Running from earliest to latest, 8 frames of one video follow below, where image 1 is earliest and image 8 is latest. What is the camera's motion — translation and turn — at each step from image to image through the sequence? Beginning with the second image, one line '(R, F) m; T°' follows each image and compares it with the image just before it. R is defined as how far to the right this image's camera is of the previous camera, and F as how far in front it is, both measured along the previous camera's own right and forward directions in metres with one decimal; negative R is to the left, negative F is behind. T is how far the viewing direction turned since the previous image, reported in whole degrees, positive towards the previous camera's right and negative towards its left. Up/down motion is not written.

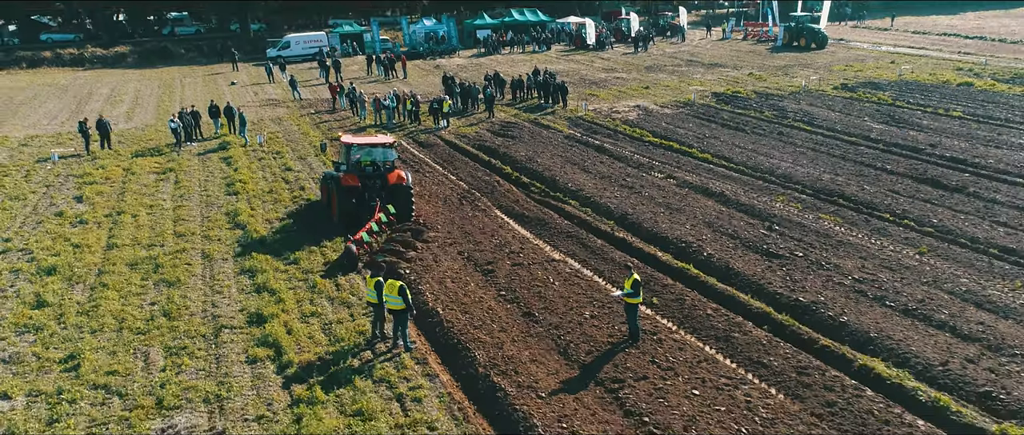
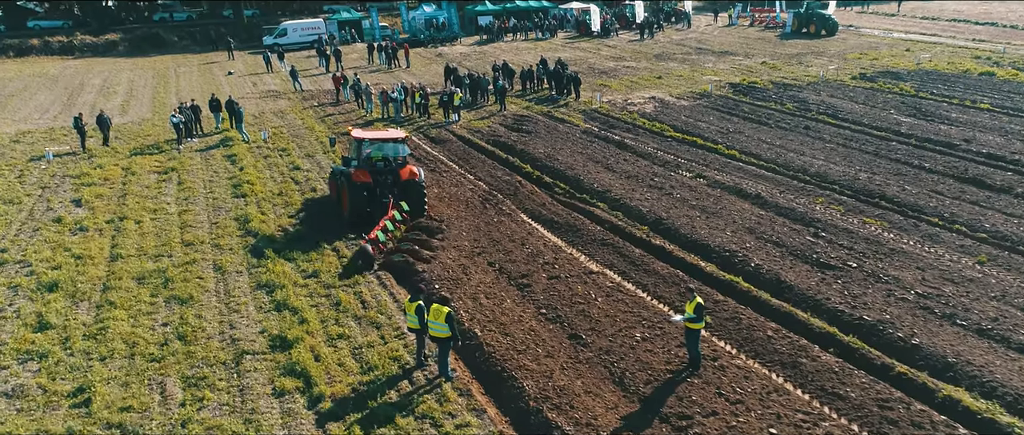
(-0.7, +0.9) m; +1°
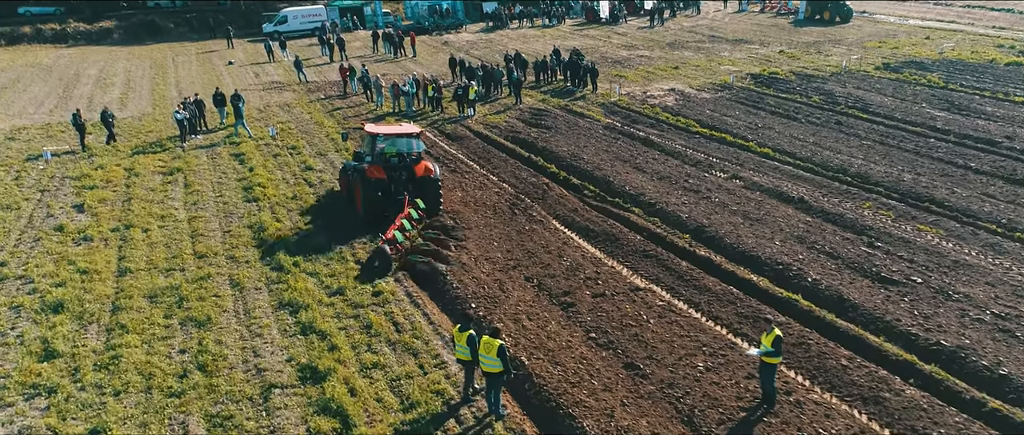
(-0.7, +0.9) m; 0°
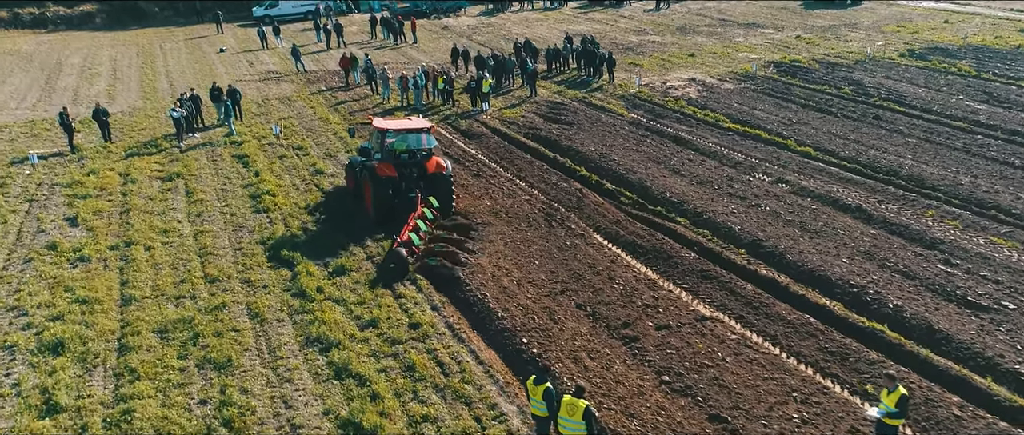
(-0.9, +1.2) m; +1°
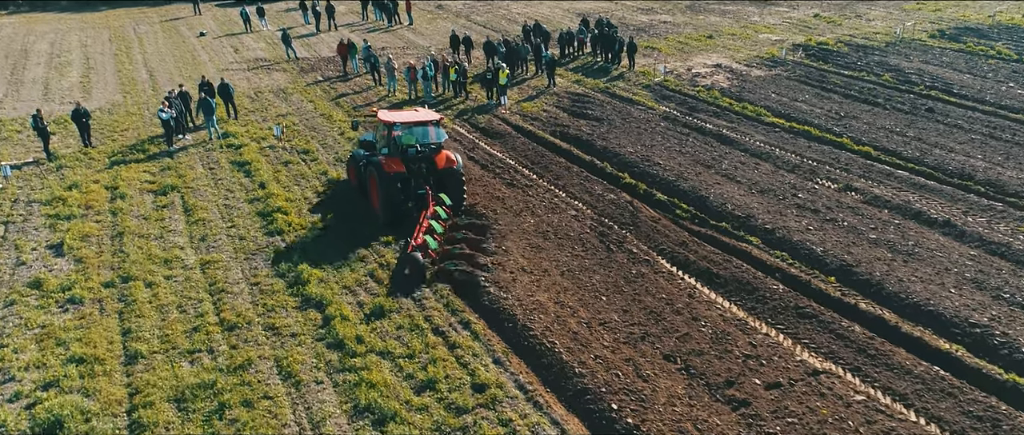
(-1.1, +1.7) m; +2°
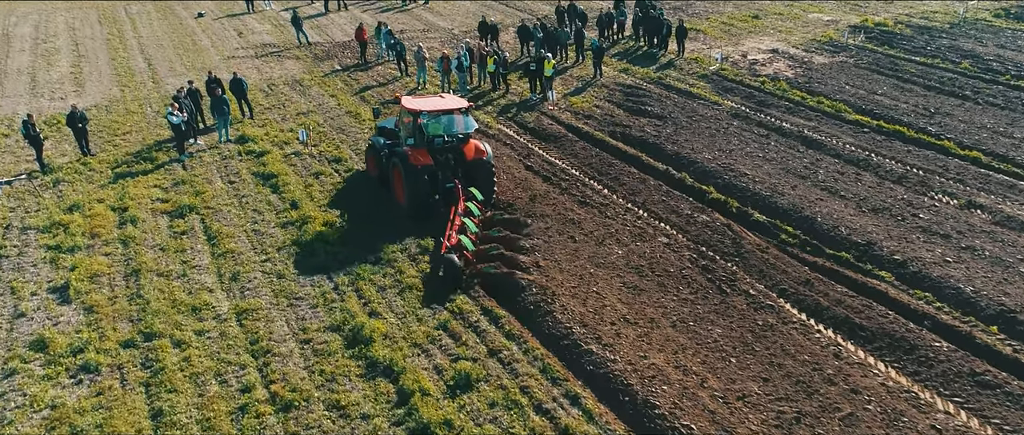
(-1.3, +2.0) m; +1°
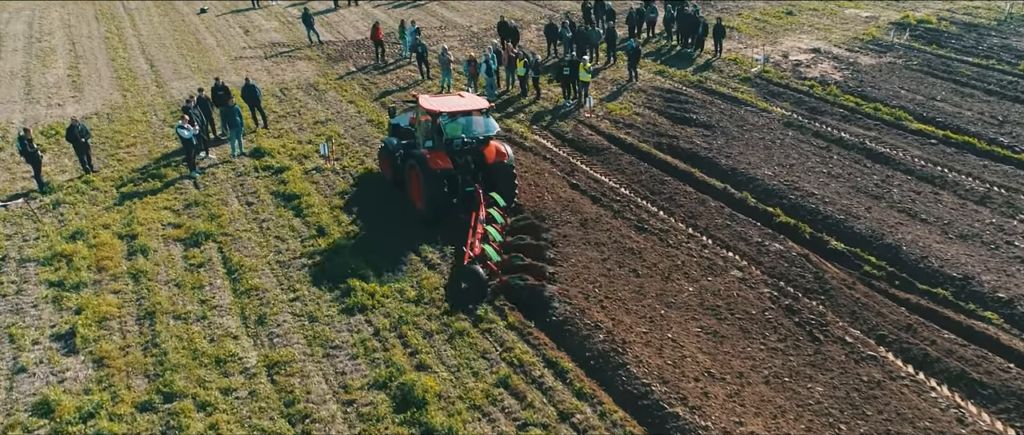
(-0.7, +1.2) m; 0°
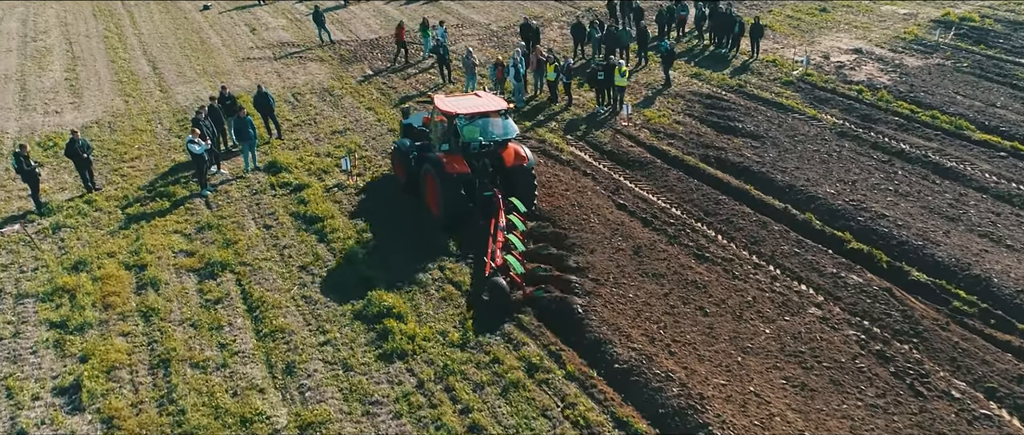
(-0.6, +1.1) m; 0°
